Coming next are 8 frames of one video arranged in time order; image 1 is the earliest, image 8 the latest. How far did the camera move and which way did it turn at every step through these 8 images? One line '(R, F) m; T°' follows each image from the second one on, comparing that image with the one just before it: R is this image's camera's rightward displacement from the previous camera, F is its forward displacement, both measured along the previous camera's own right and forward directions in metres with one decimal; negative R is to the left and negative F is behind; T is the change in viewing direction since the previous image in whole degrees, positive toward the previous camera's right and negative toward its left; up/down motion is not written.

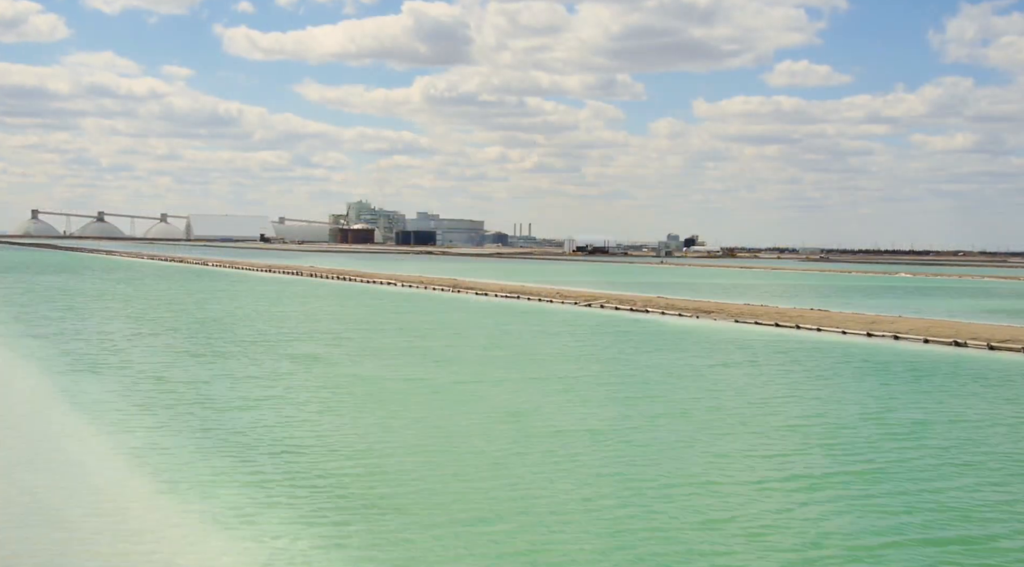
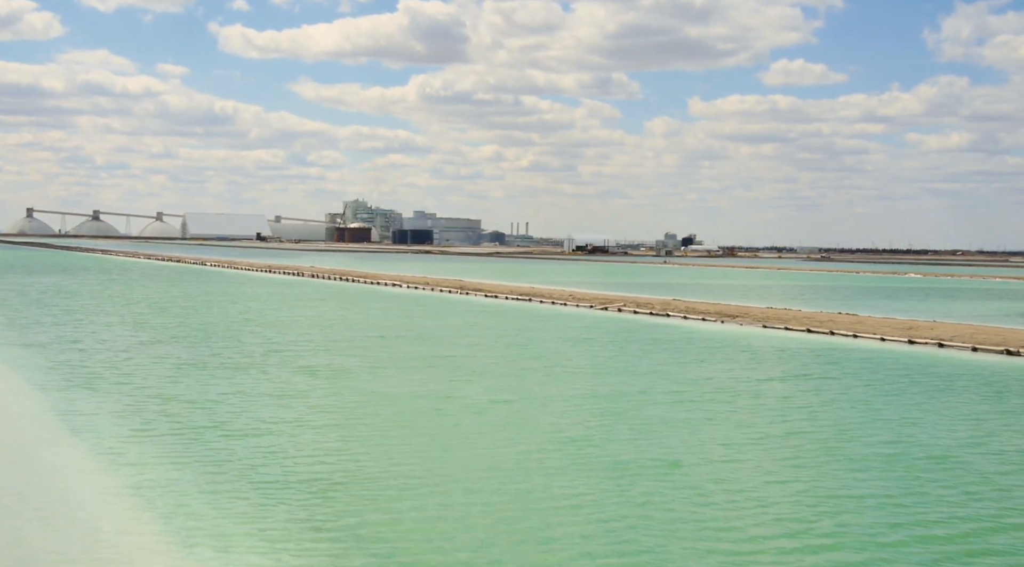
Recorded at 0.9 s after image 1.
(-0.7, +1.8) m; 0°
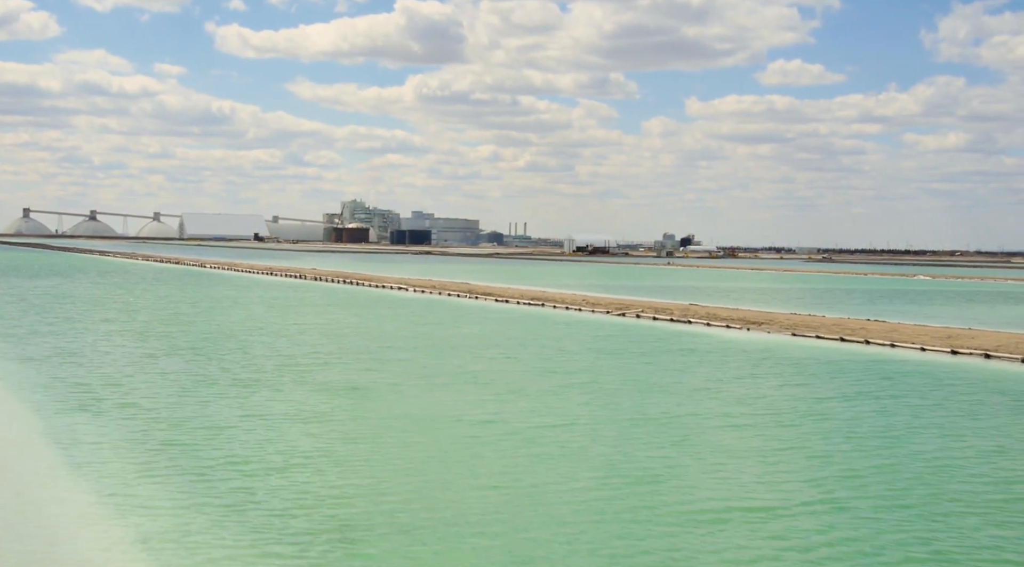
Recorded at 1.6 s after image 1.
(-0.7, +1.6) m; 0°
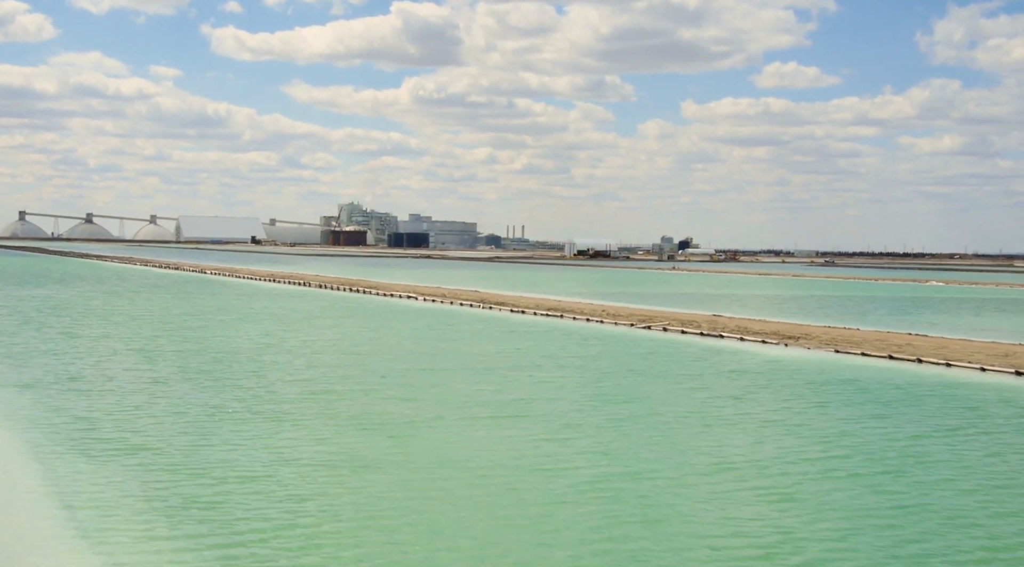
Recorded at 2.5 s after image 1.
(-0.9, +1.9) m; 0°
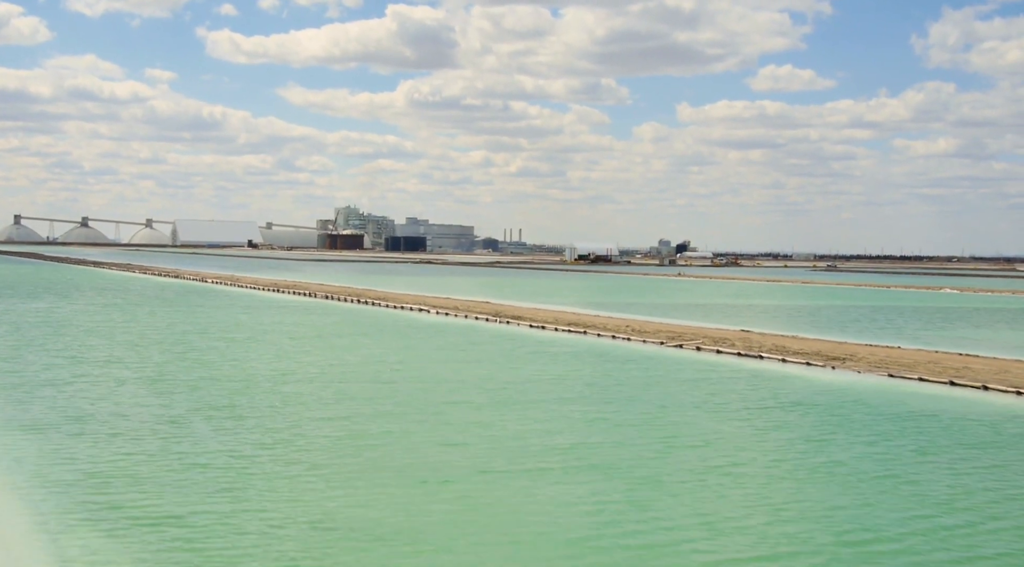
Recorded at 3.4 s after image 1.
(-1.1, +2.0) m; 0°
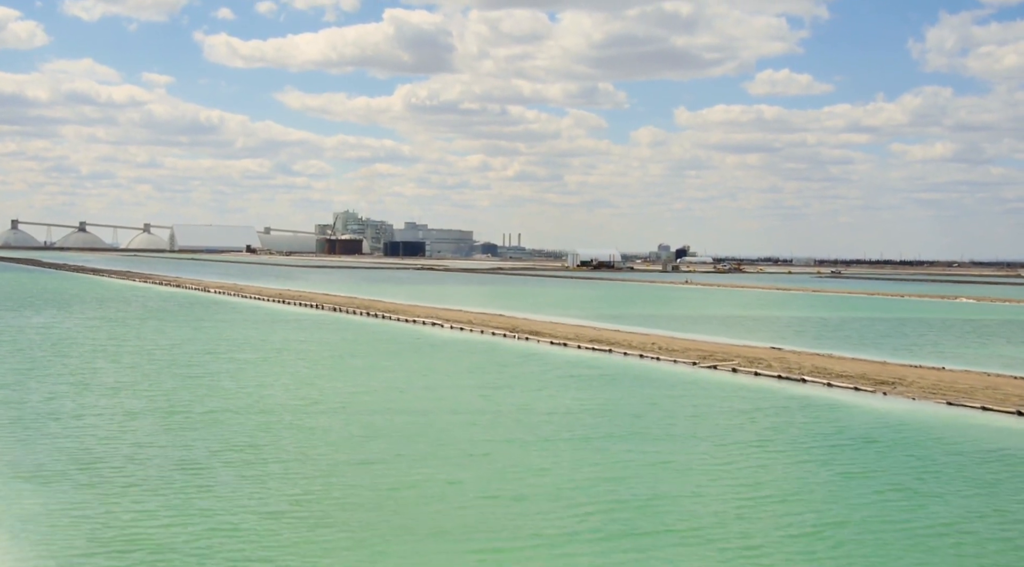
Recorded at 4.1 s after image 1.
(-1.0, +1.9) m; 0°
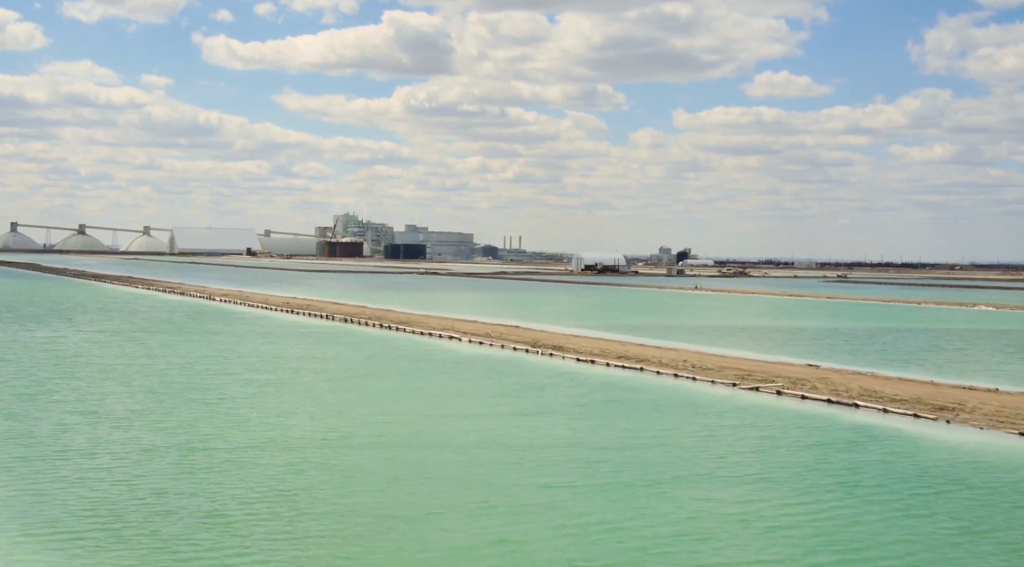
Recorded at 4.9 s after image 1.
(-1.1, +1.9) m; 0°
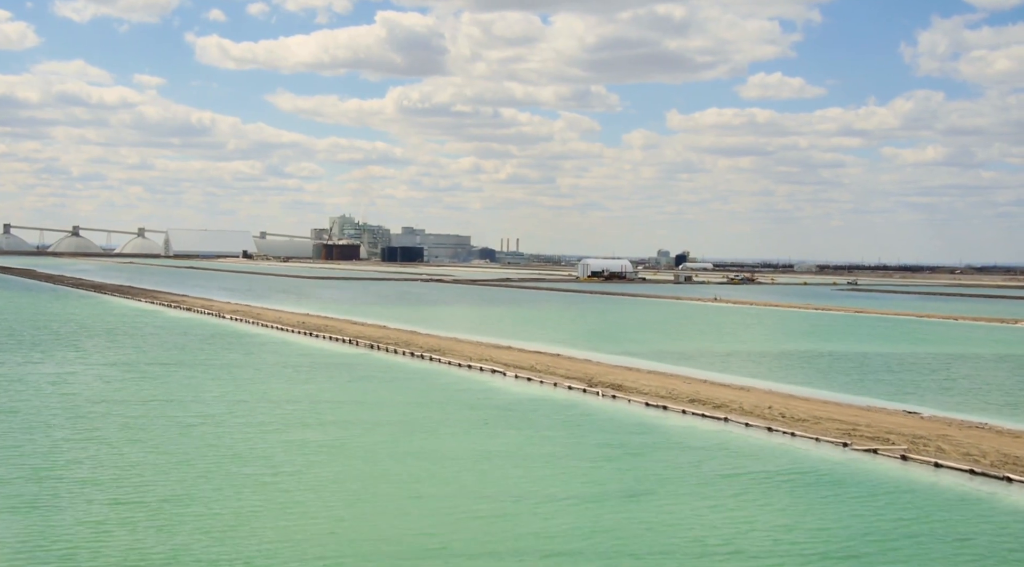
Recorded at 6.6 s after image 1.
(-2.6, +4.6) m; 0°
